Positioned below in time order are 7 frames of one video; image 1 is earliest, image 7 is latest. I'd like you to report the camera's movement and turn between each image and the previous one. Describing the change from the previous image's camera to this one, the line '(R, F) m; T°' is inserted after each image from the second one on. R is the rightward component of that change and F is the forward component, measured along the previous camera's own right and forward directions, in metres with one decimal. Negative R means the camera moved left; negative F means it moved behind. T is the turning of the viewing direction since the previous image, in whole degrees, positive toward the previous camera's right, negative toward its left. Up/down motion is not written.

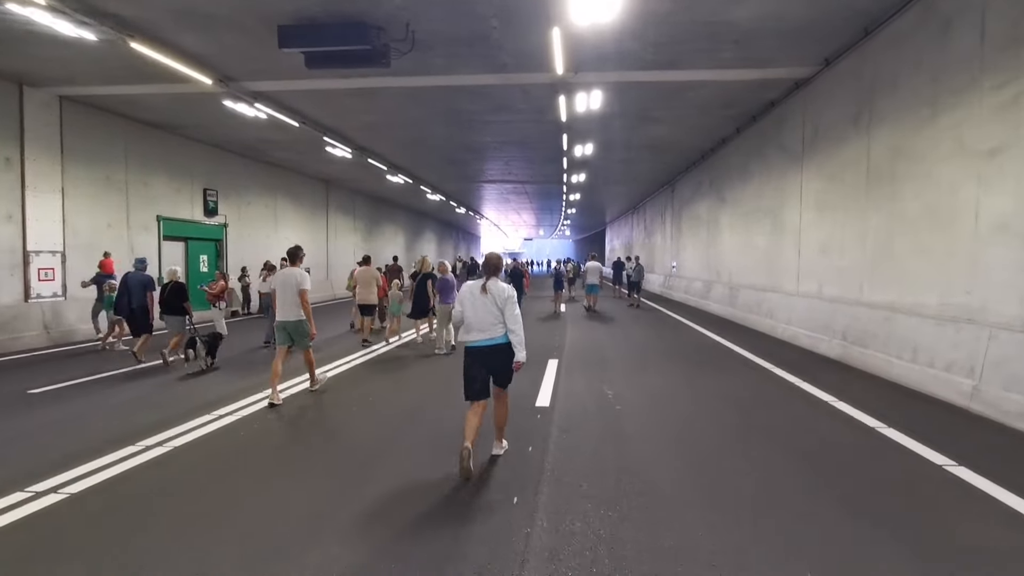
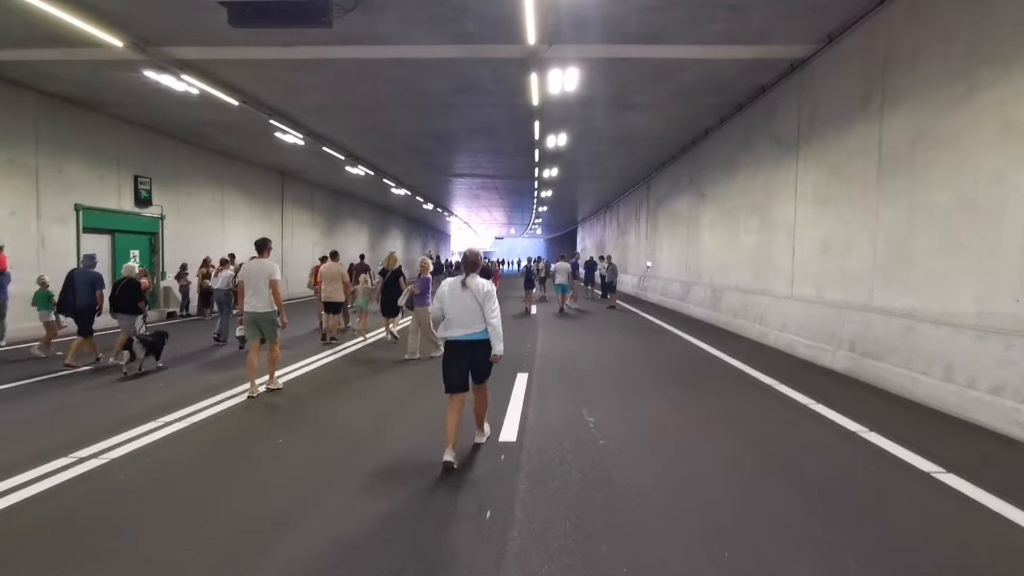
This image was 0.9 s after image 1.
(+0.1, +1.2) m; +3°
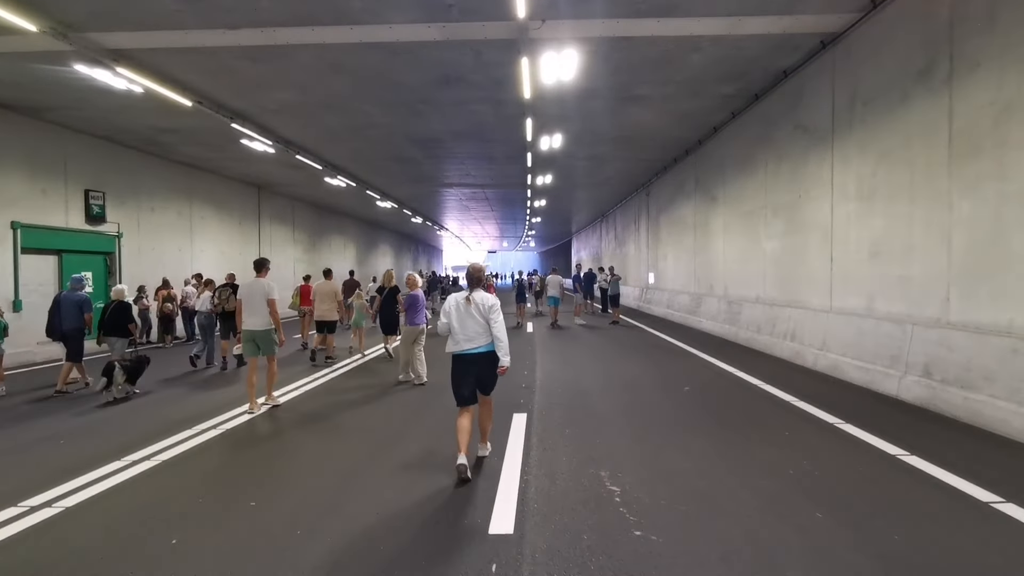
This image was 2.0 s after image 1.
(0.0, +1.4) m; +1°
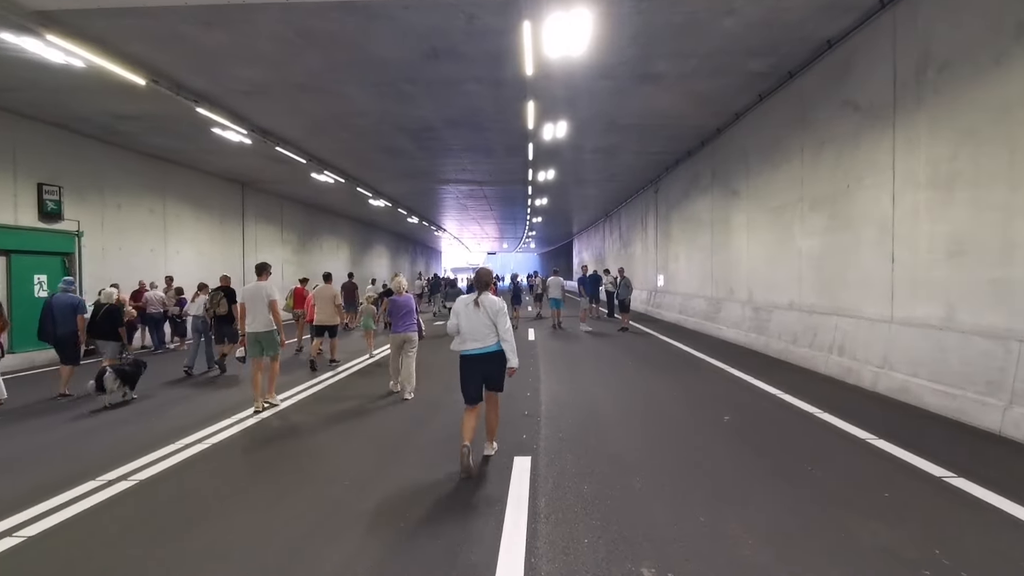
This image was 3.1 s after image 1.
(0.0, +1.3) m; 0°
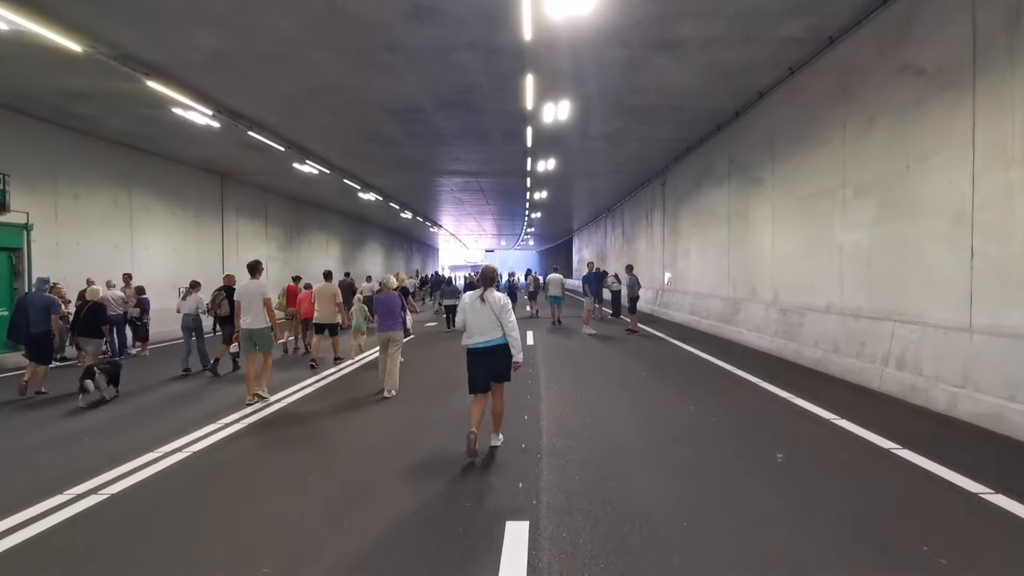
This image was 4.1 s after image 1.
(0.0, +1.2) m; 0°
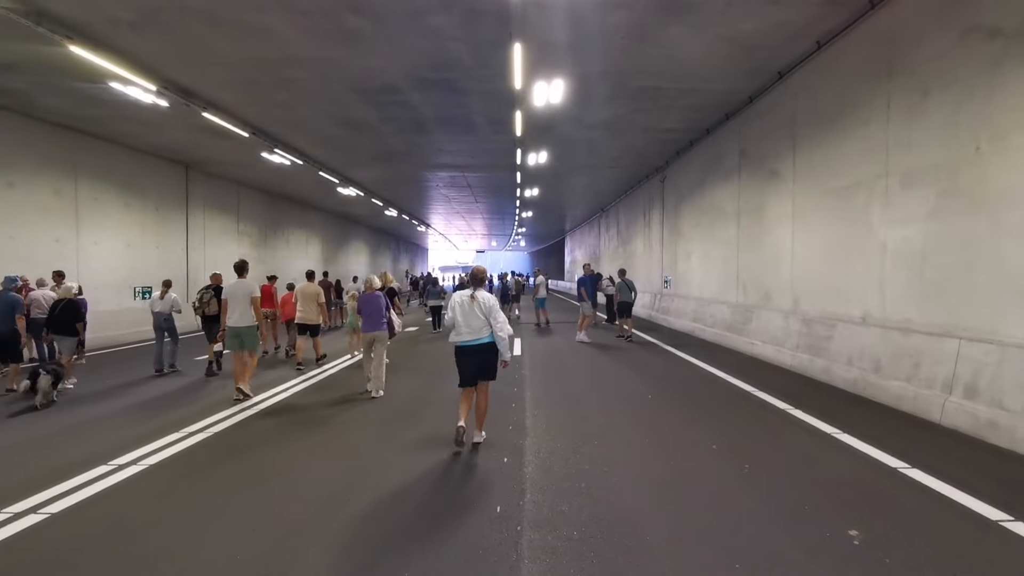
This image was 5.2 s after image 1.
(+0.1, +1.2) m; +1°
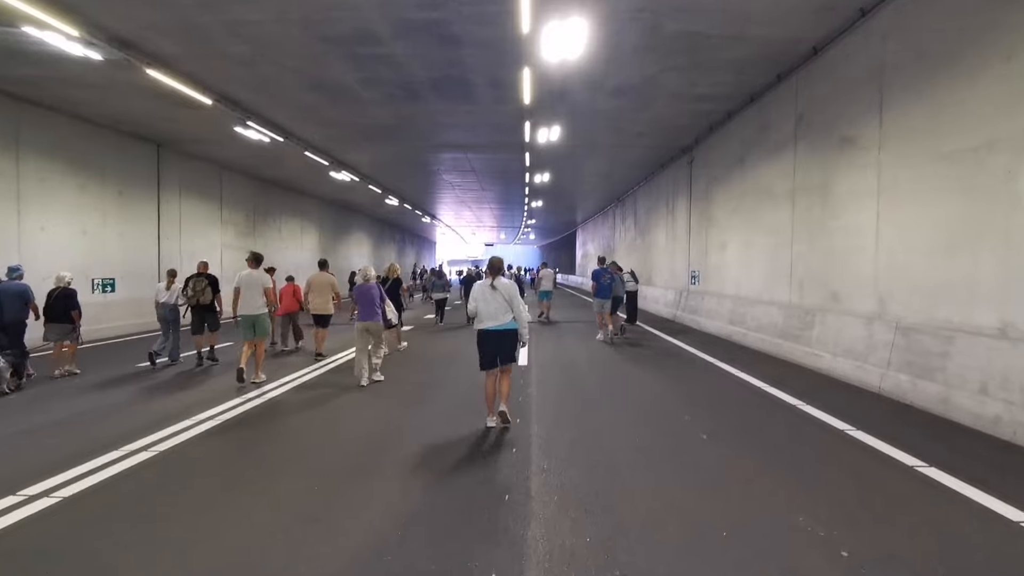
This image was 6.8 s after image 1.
(+0.1, +1.9) m; -1°
